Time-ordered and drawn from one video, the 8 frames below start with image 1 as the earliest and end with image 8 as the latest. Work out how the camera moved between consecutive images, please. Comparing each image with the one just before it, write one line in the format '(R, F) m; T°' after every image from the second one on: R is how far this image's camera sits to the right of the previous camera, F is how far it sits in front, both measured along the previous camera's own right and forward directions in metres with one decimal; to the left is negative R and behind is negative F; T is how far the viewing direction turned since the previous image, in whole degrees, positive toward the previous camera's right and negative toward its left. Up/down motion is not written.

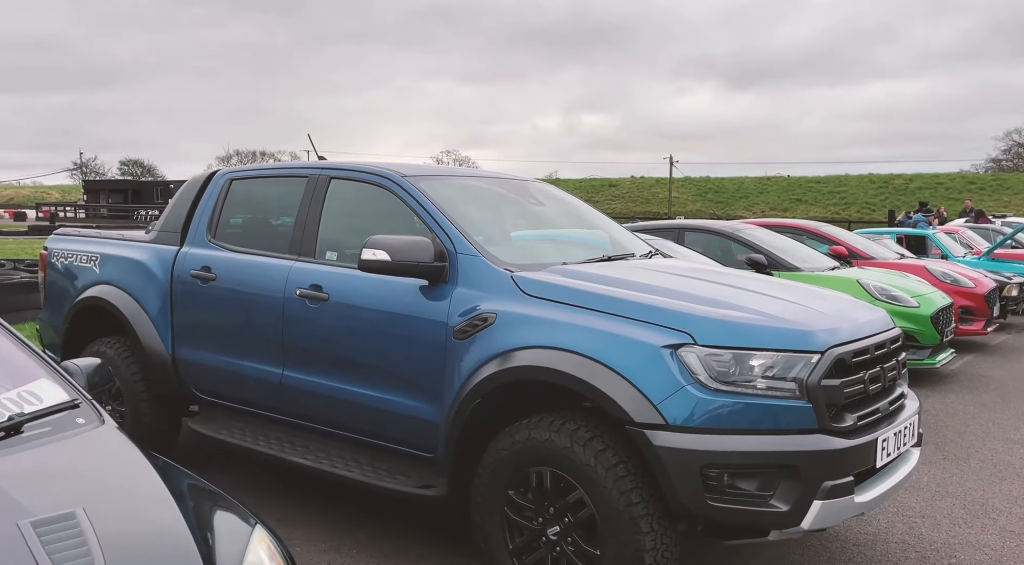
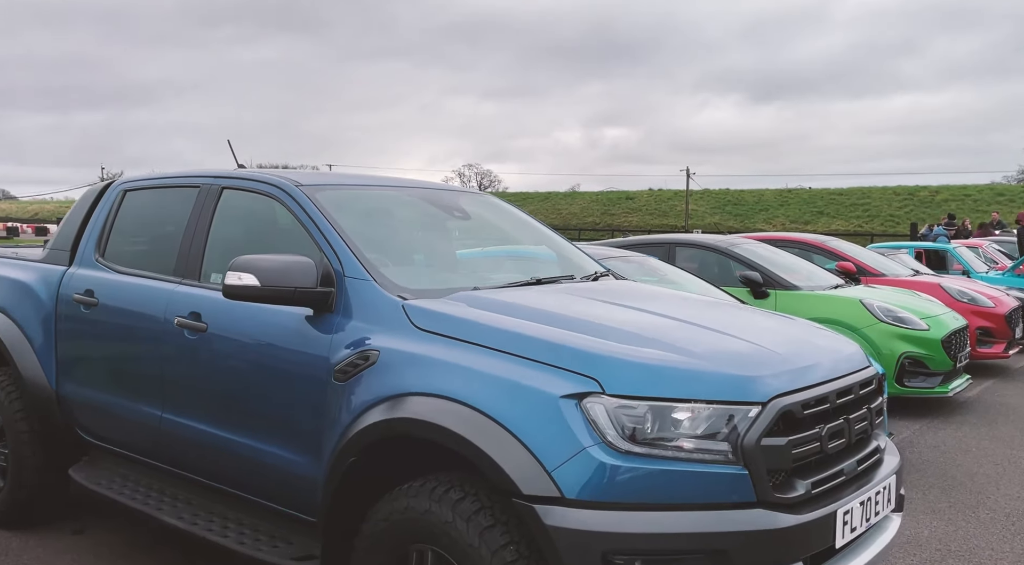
(+0.4, +0.5) m; -2°
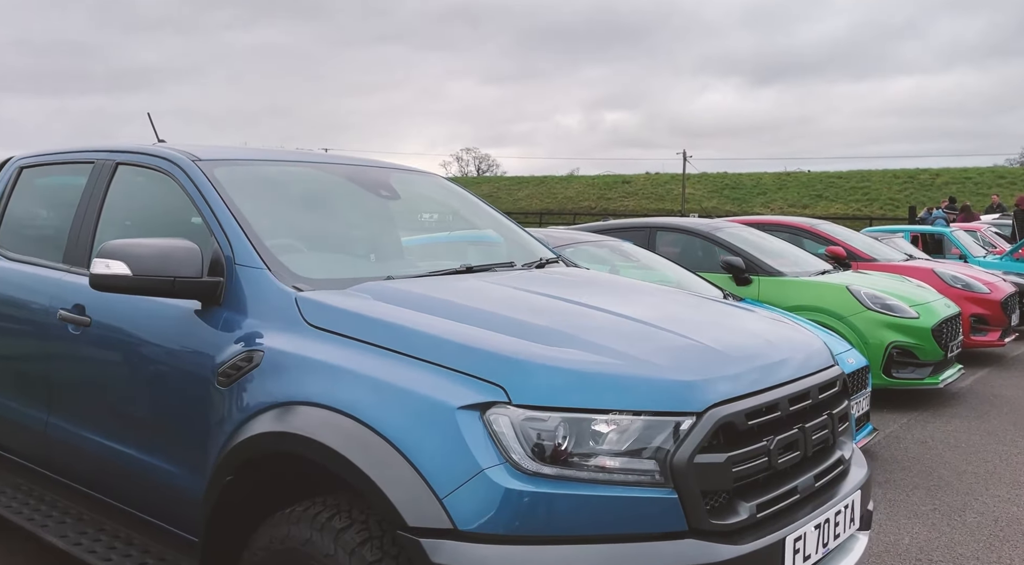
(+0.3, +0.3) m; 0°
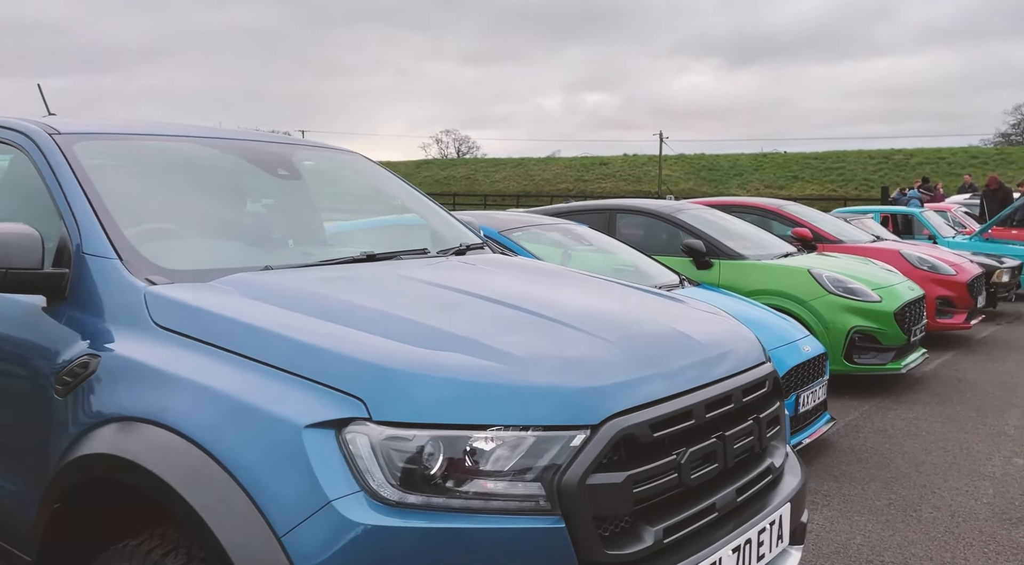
(+0.2, +0.2) m; +2°
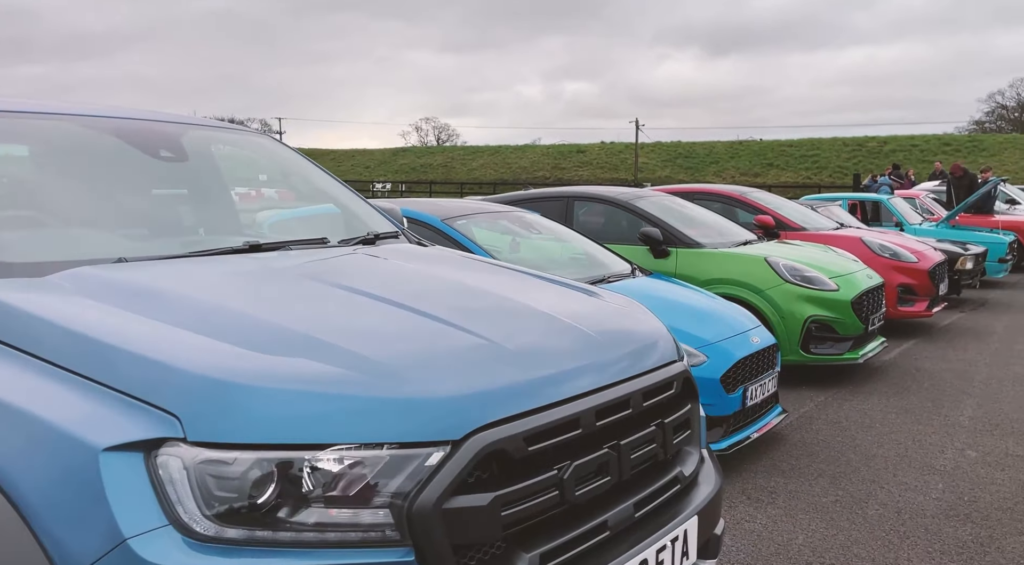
(+0.2, +0.2) m; +2°
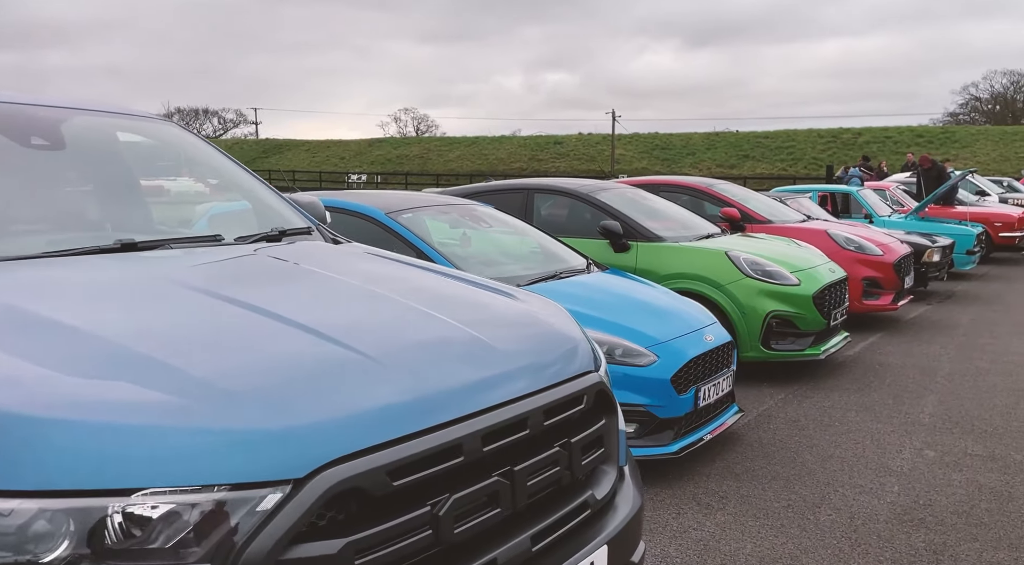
(+0.2, +0.2) m; +2°
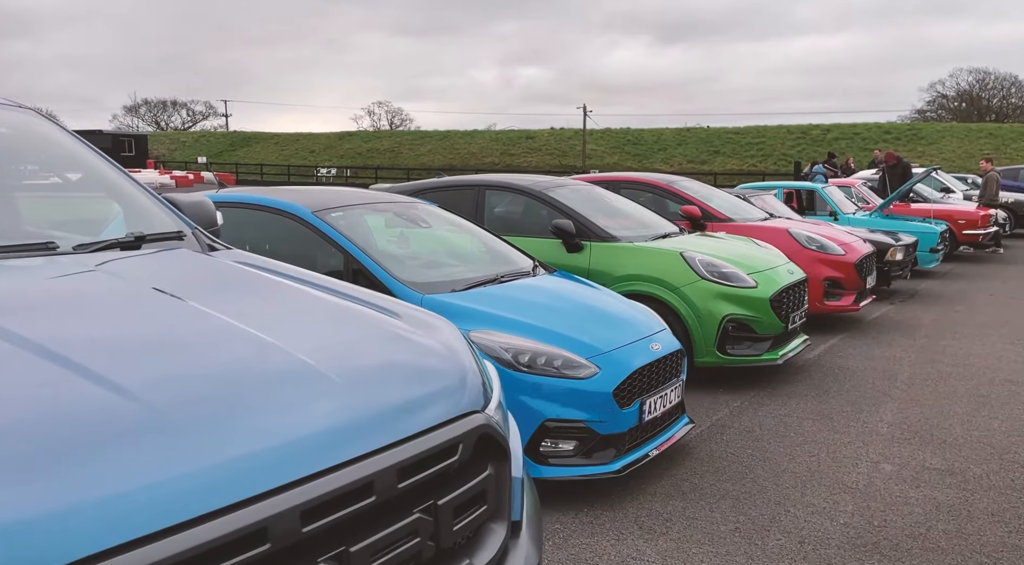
(+0.2, +0.3) m; +2°
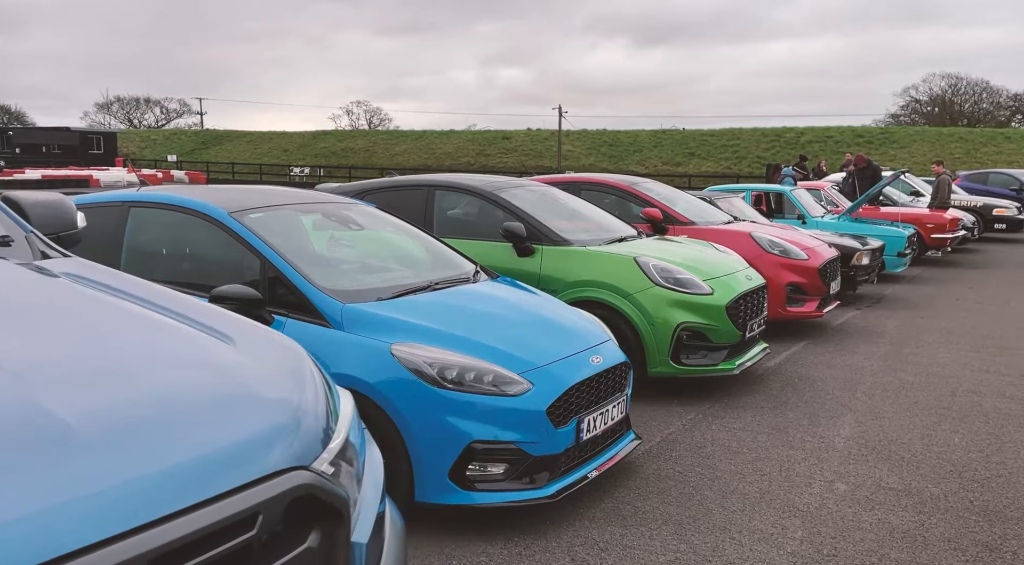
(+0.2, +0.3) m; +2°
